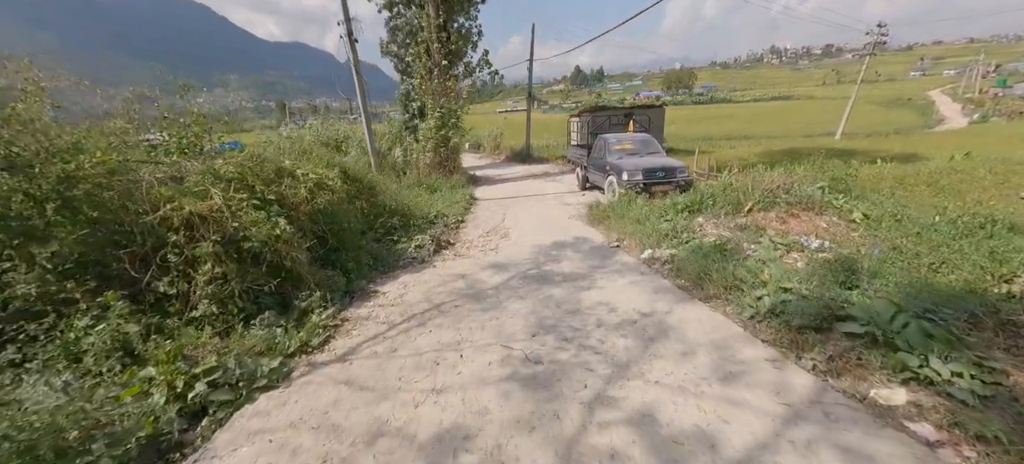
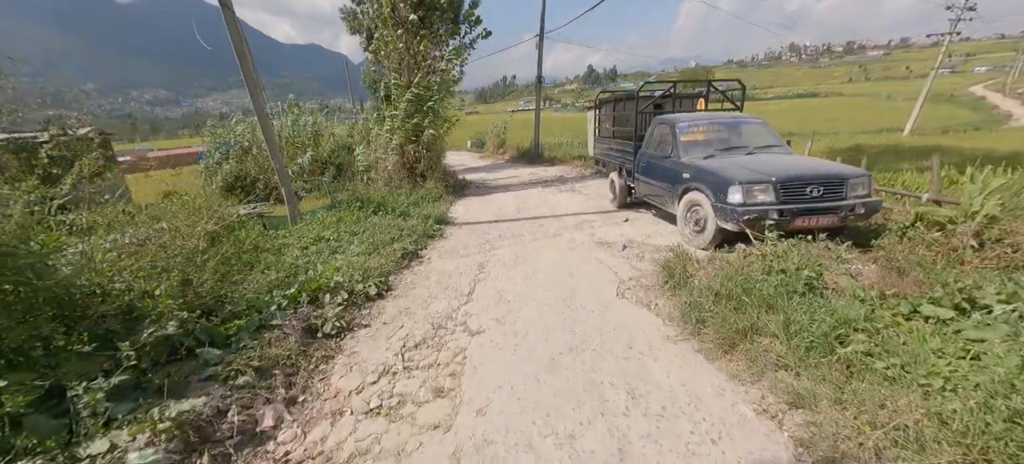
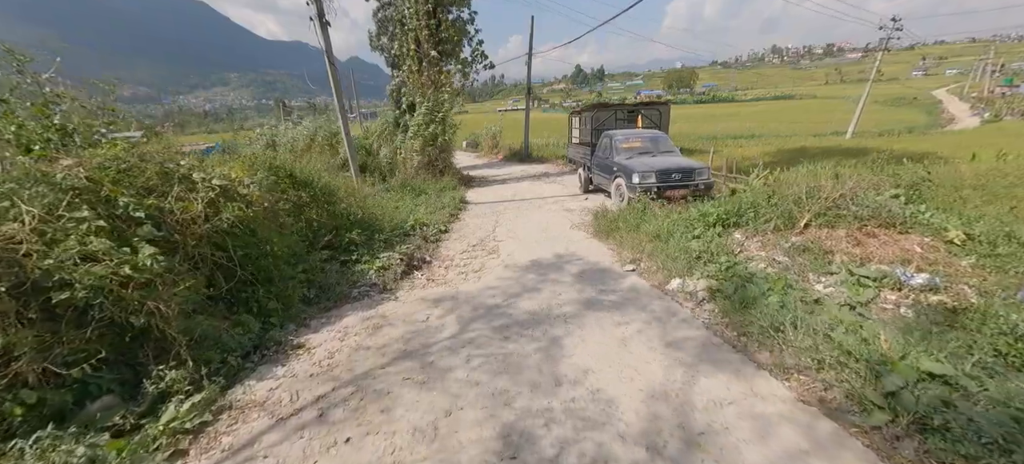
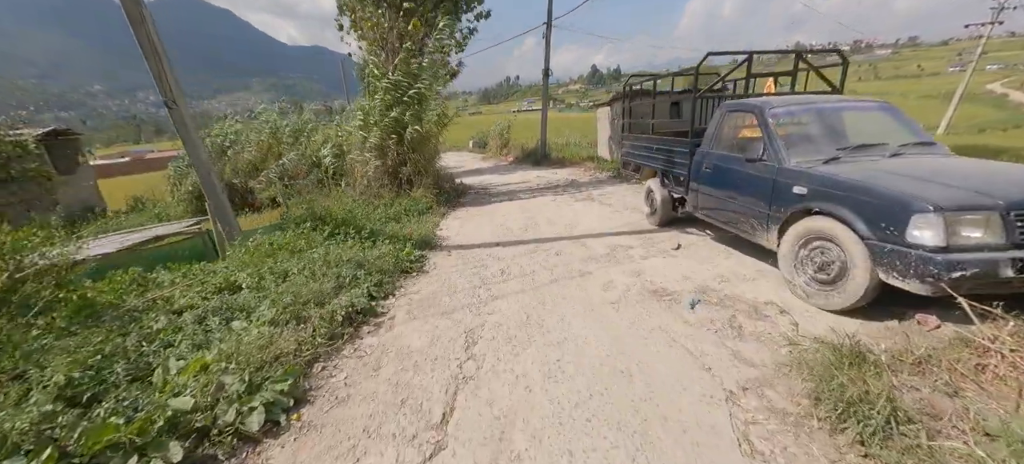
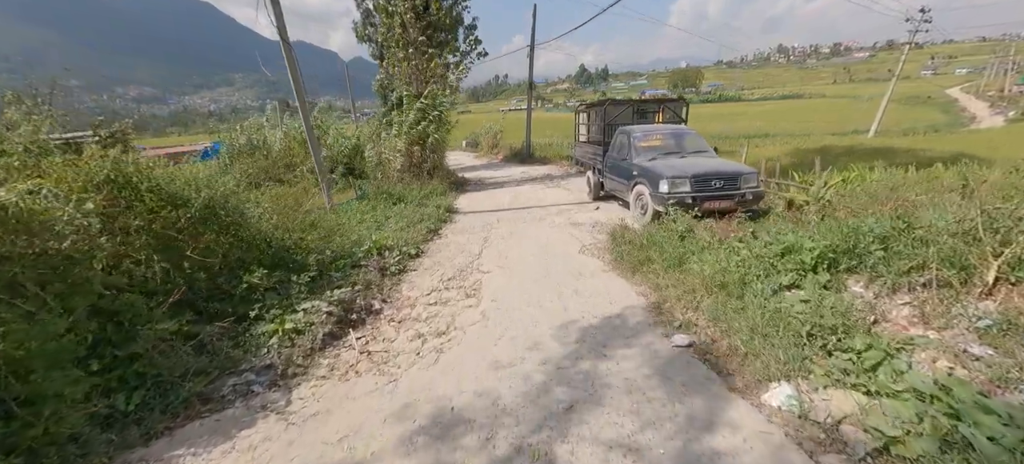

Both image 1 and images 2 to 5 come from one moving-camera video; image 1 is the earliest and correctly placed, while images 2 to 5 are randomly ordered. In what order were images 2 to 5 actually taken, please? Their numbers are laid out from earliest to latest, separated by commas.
3, 5, 2, 4
